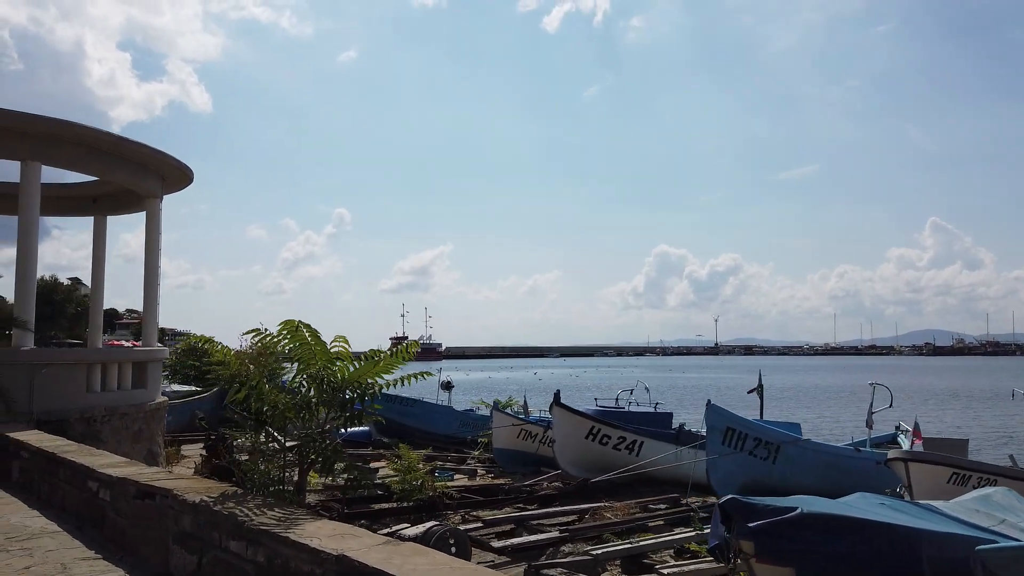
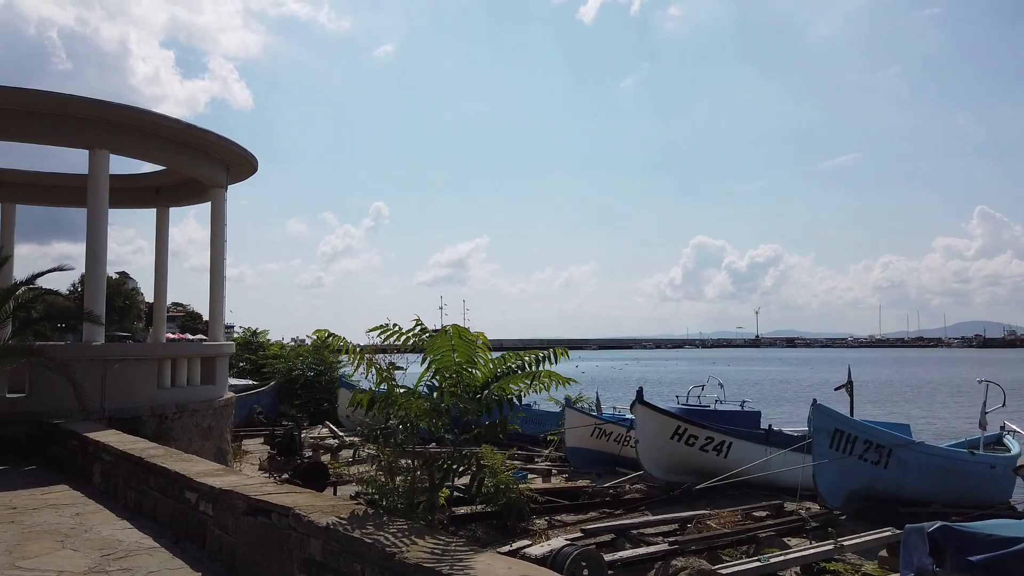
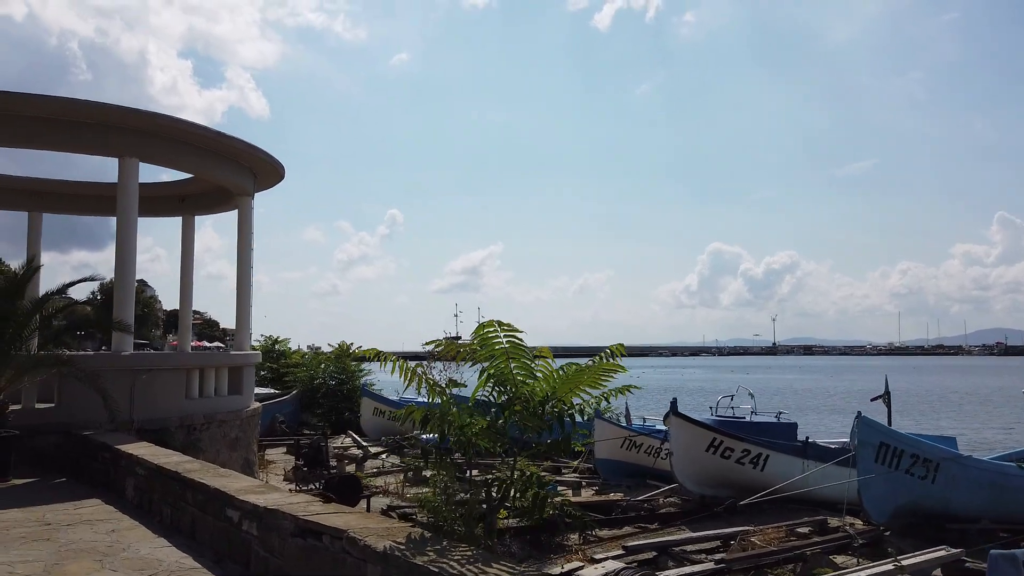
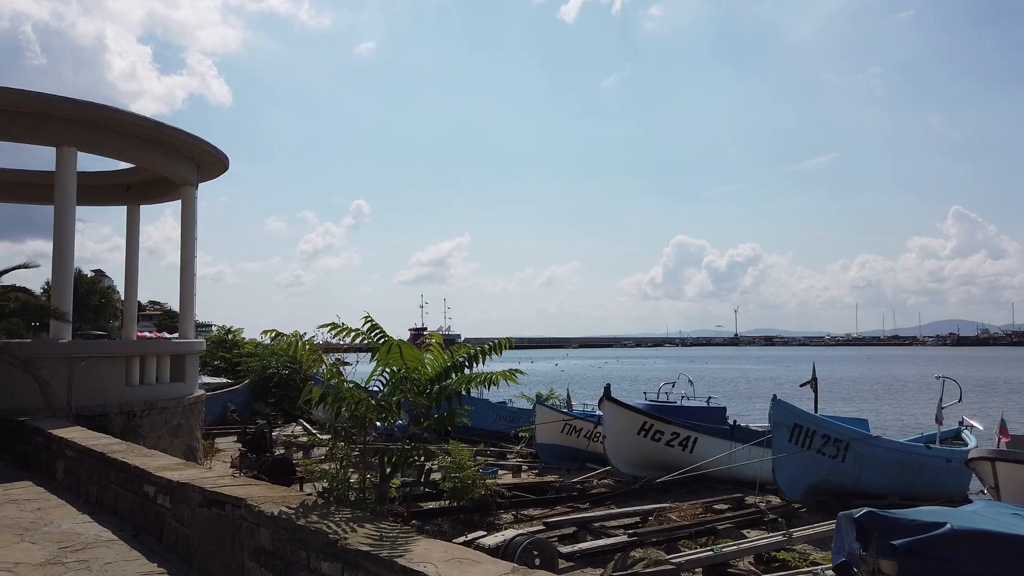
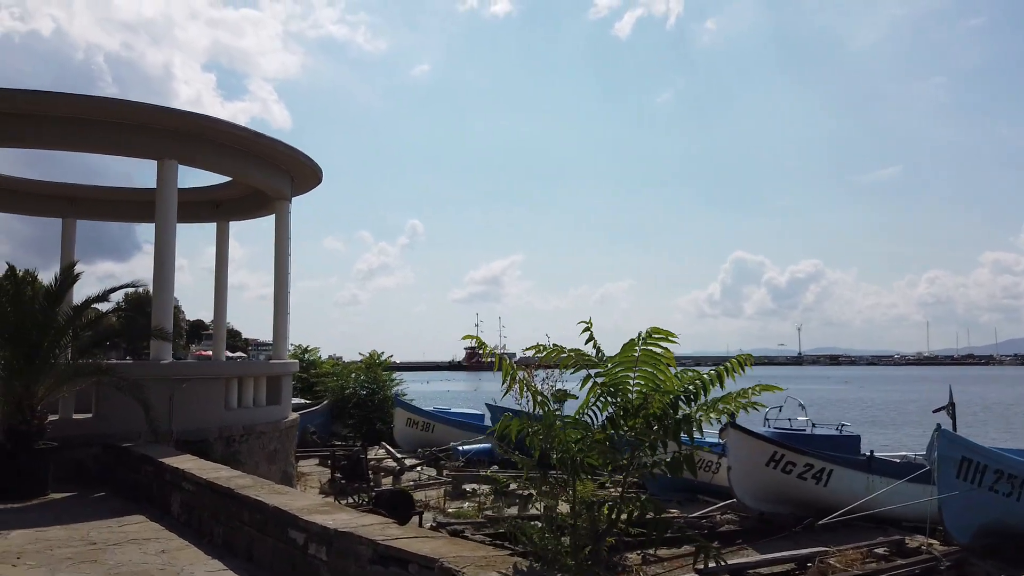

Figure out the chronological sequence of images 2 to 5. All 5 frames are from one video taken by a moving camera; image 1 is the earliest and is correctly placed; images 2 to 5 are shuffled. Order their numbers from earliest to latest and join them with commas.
4, 2, 3, 5
